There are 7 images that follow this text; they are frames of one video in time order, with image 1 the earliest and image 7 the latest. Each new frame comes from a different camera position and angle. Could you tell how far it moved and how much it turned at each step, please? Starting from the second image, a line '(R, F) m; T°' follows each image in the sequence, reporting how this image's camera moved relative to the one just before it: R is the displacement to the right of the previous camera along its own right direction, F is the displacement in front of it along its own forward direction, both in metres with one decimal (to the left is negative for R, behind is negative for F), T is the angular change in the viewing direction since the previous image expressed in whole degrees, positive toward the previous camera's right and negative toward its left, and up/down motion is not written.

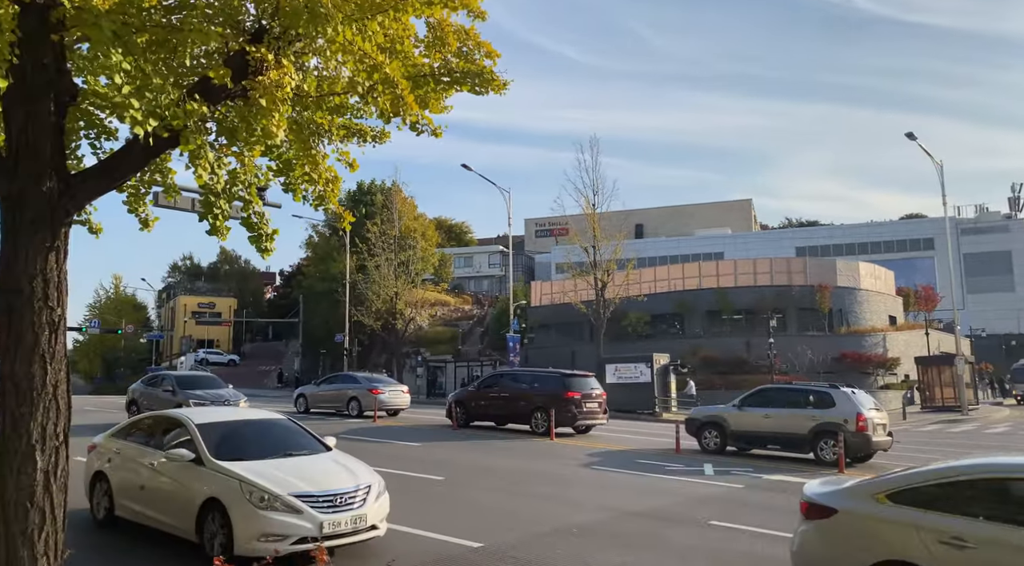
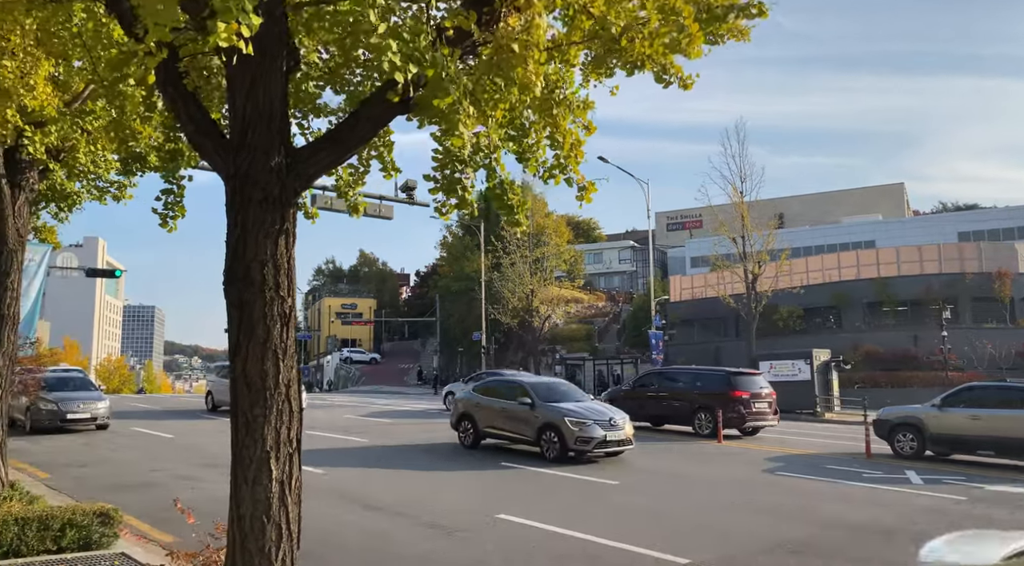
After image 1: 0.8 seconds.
(-0.8, +0.7) m; -9°
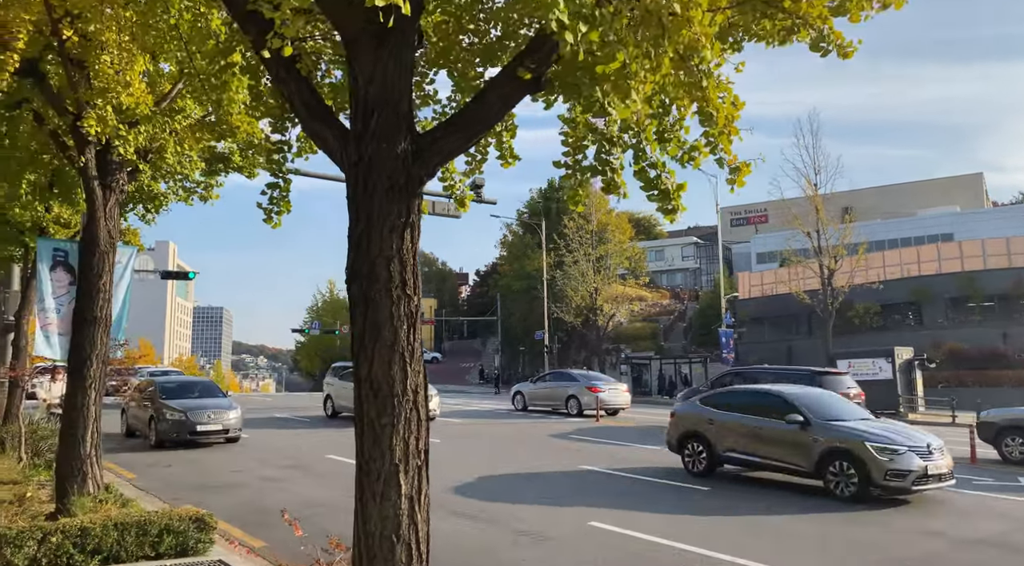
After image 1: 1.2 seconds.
(-0.4, +0.4) m; -4°
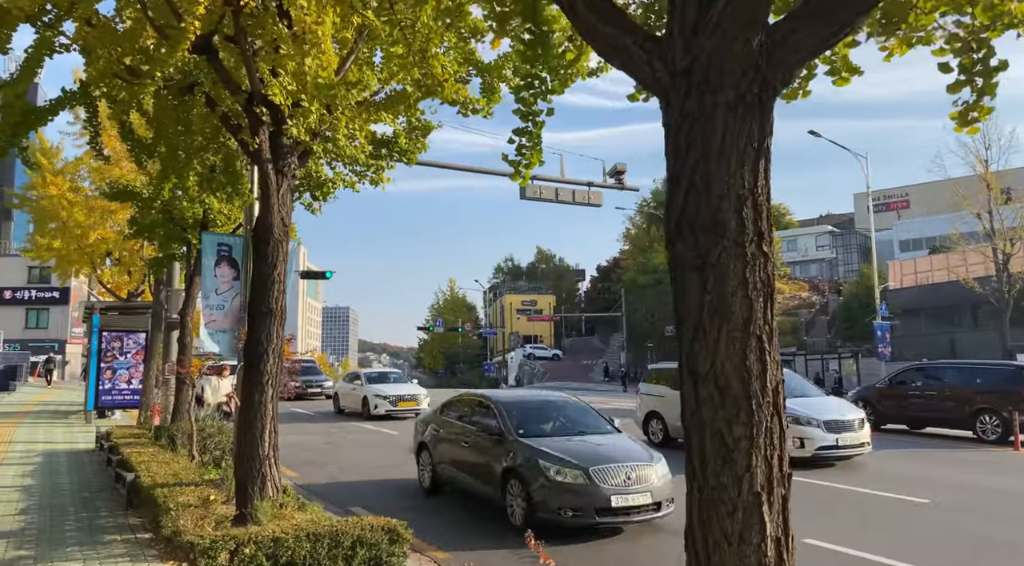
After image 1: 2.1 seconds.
(-0.9, +0.9) m; -8°
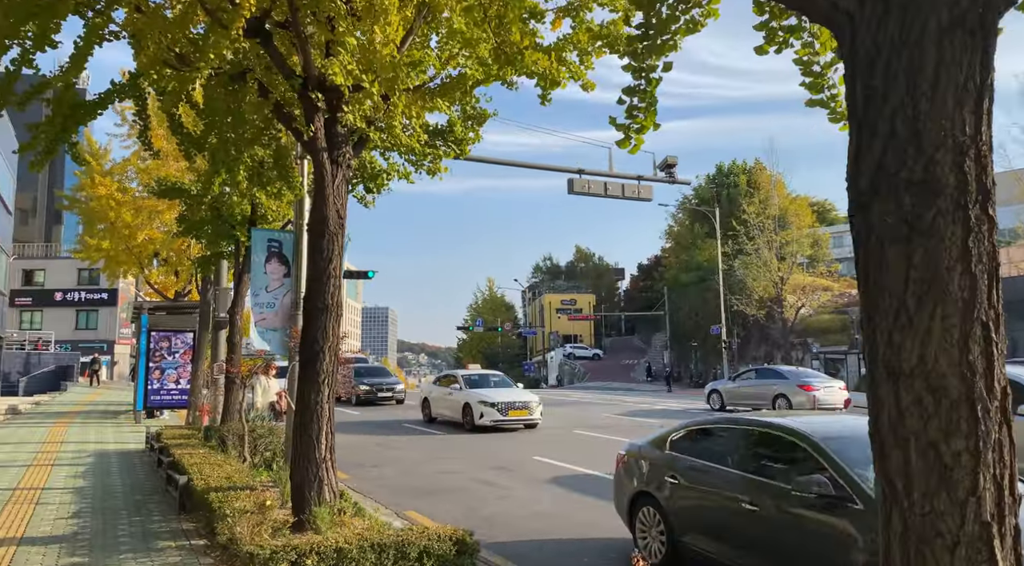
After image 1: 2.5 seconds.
(-0.3, +0.4) m; -3°
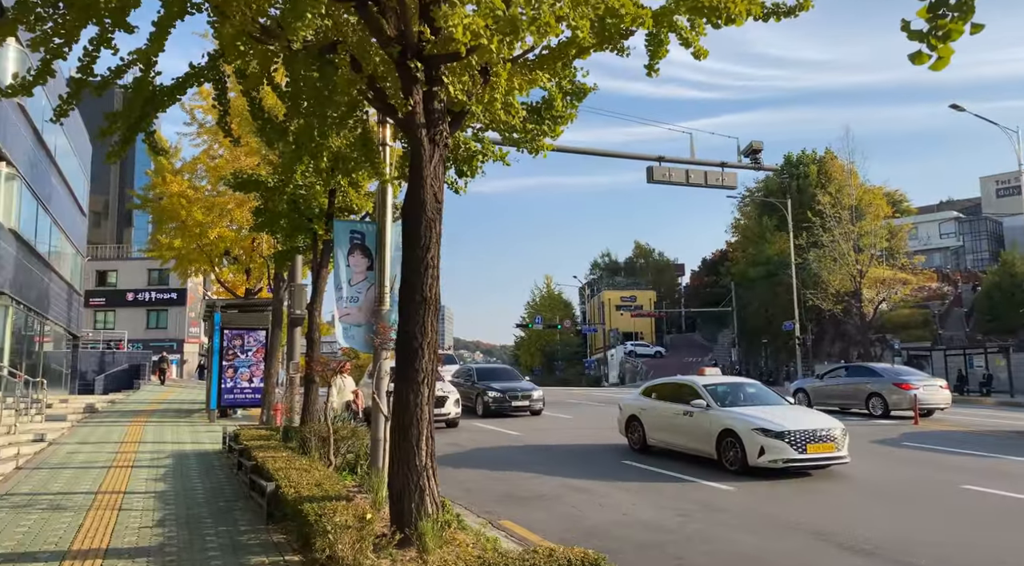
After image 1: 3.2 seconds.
(-0.6, +0.7) m; -4°
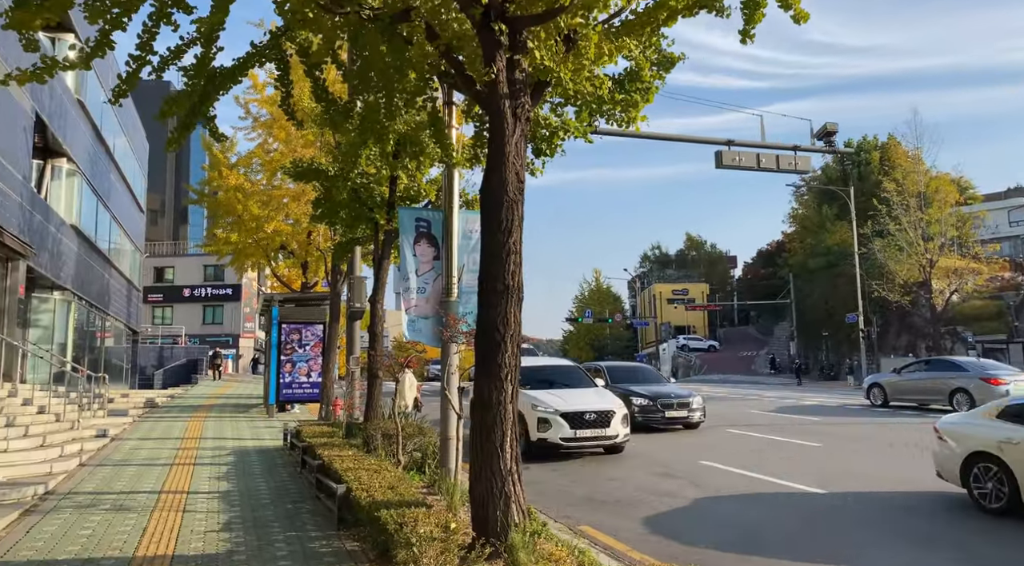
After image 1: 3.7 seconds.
(-0.4, +0.6) m; -3°
